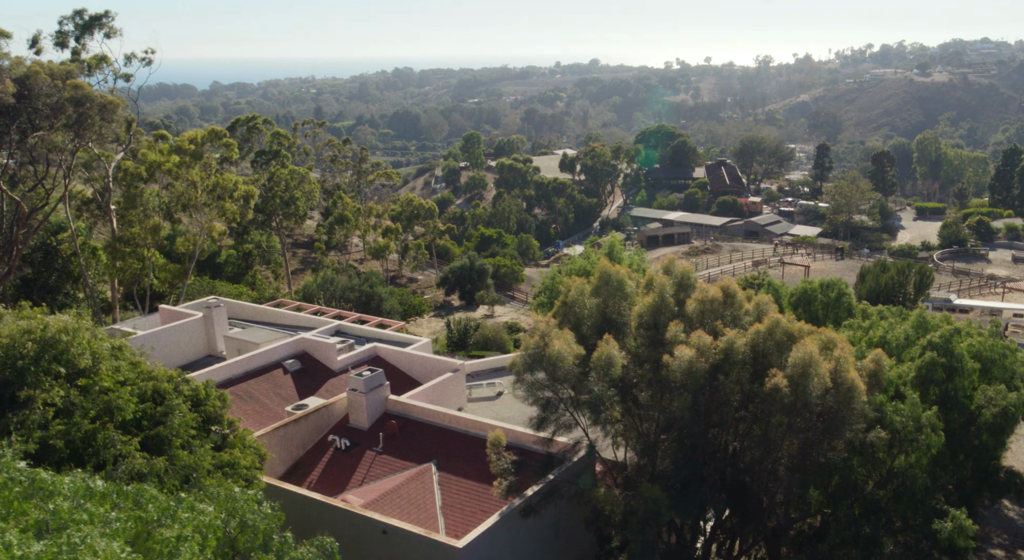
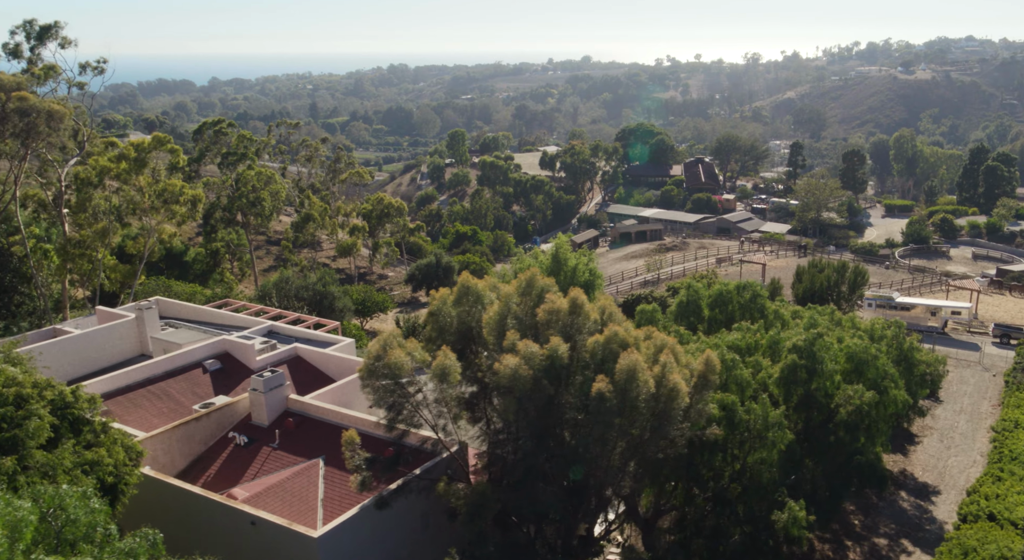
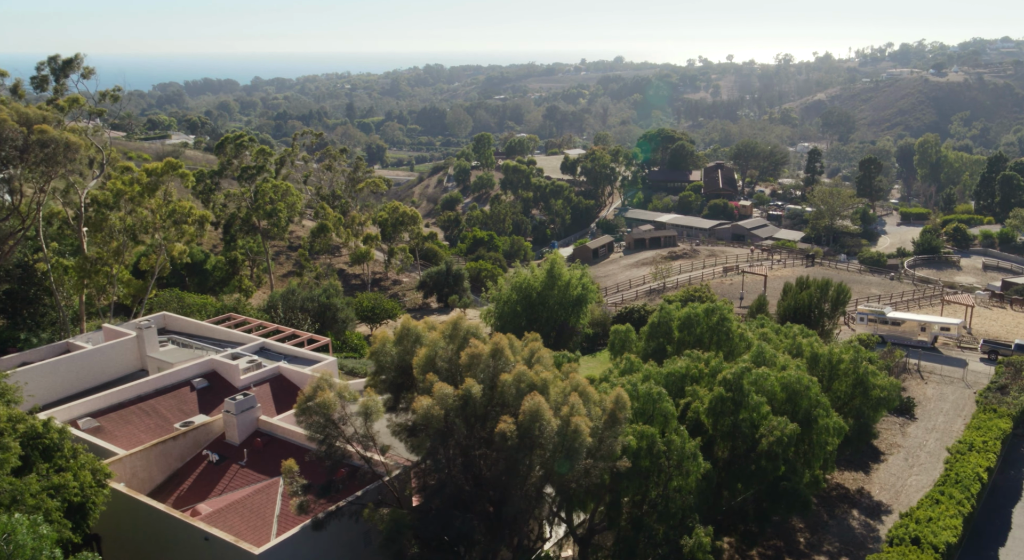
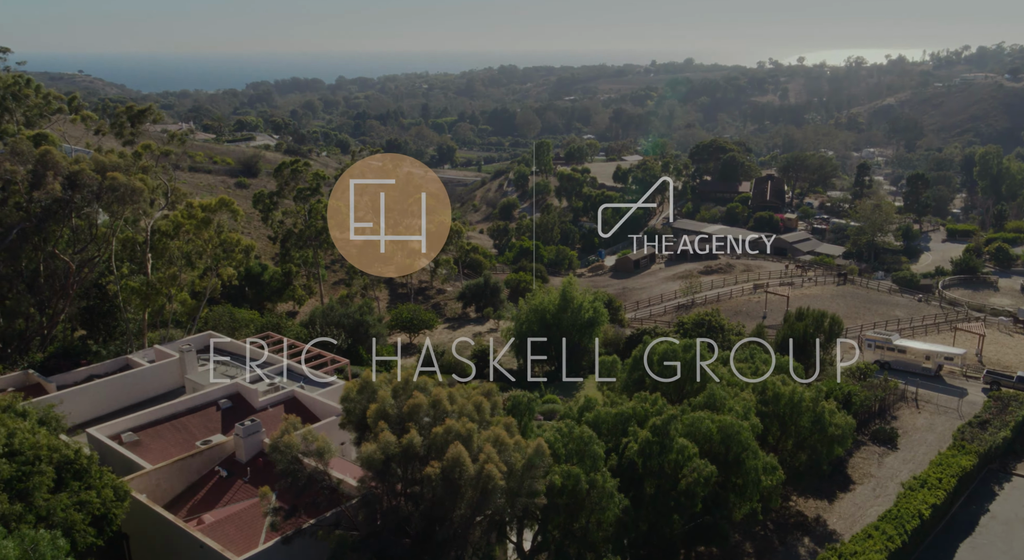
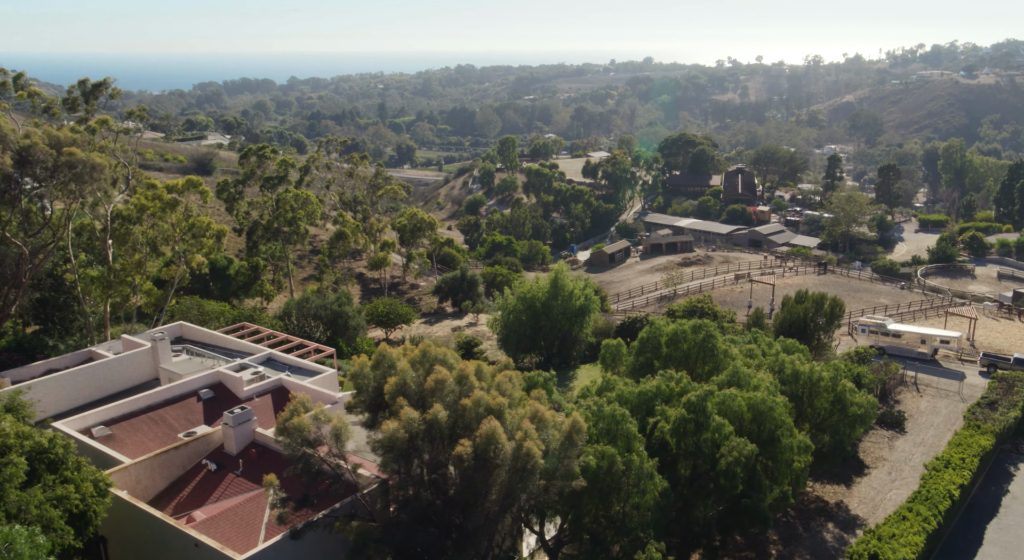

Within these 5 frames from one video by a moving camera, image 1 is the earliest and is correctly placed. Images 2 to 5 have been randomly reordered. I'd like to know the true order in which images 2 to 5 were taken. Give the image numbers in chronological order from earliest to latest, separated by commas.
2, 3, 5, 4
